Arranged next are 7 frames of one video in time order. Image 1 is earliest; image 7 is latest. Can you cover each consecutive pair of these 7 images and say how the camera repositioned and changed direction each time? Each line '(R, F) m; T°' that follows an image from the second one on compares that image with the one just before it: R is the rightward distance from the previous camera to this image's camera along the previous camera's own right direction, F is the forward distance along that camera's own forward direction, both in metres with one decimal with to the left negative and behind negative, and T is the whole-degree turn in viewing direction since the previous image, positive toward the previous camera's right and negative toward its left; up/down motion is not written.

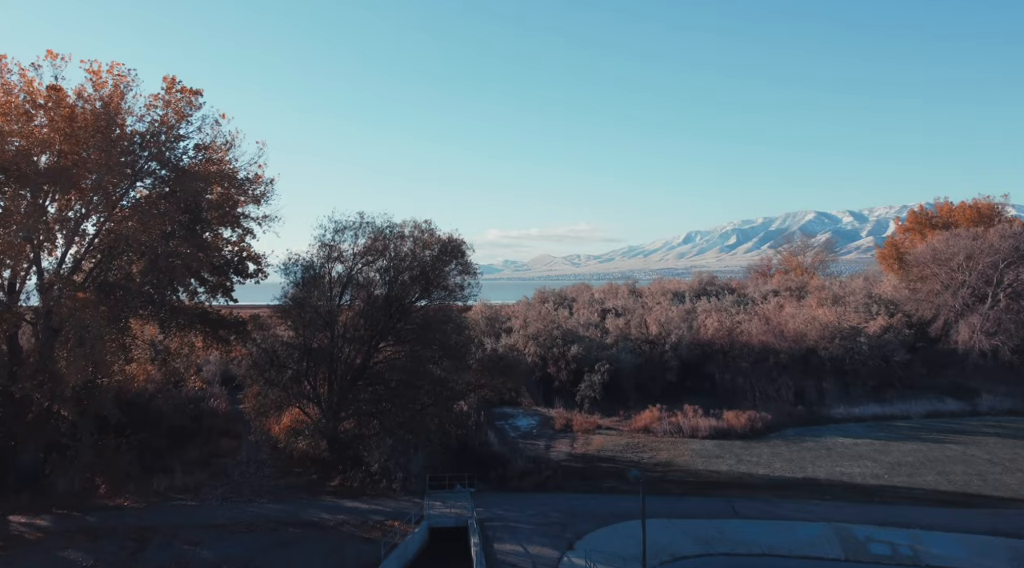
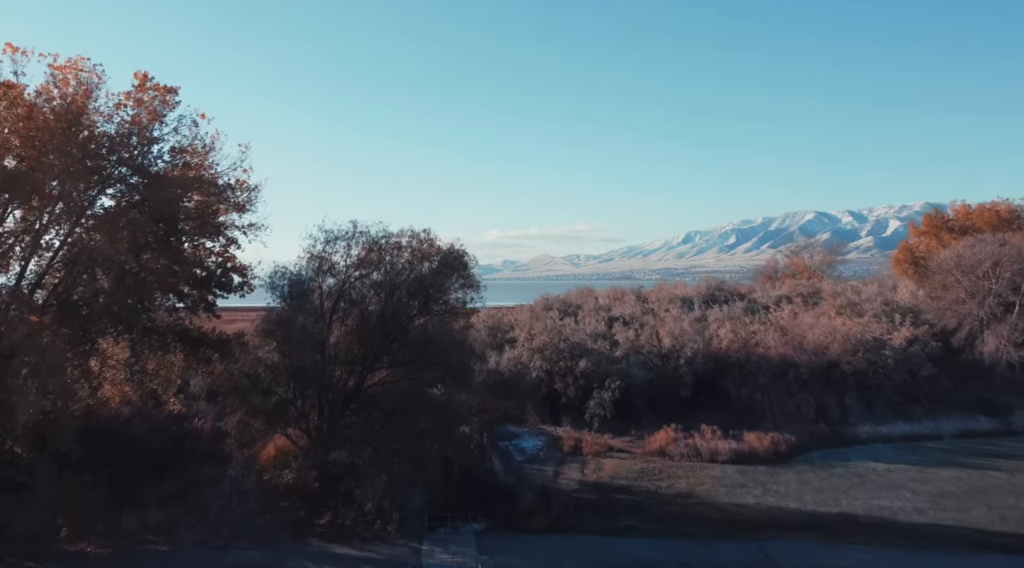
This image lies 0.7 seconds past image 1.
(-0.2, +1.8) m; 0°
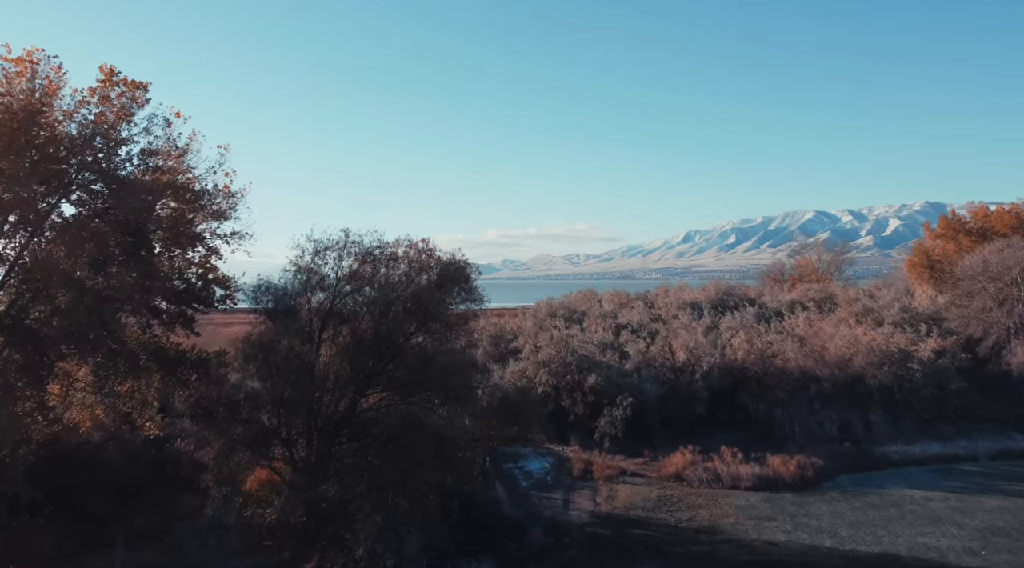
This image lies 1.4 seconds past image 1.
(-0.2, +1.8) m; 0°
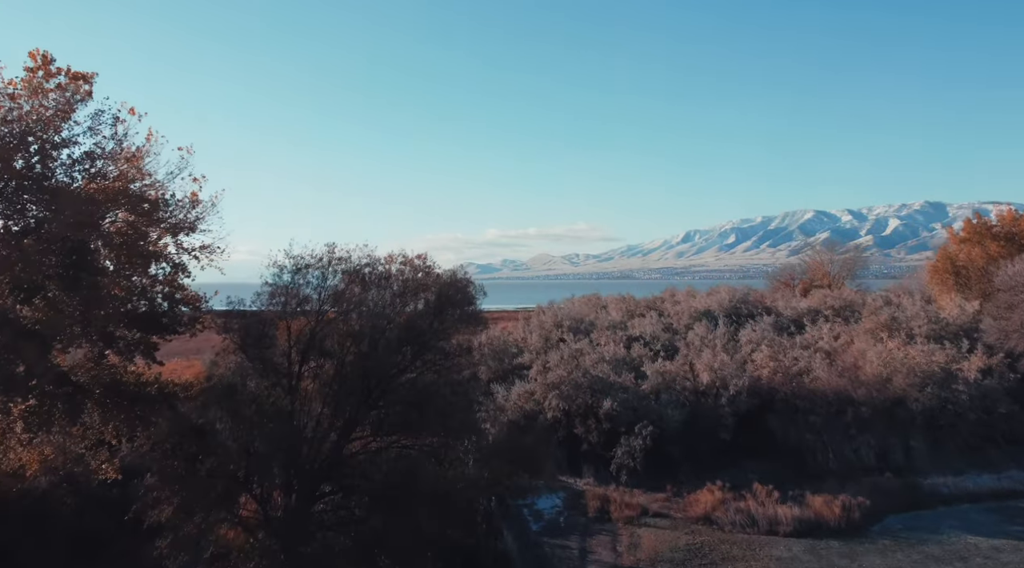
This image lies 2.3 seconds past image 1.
(-0.2, +2.5) m; 0°
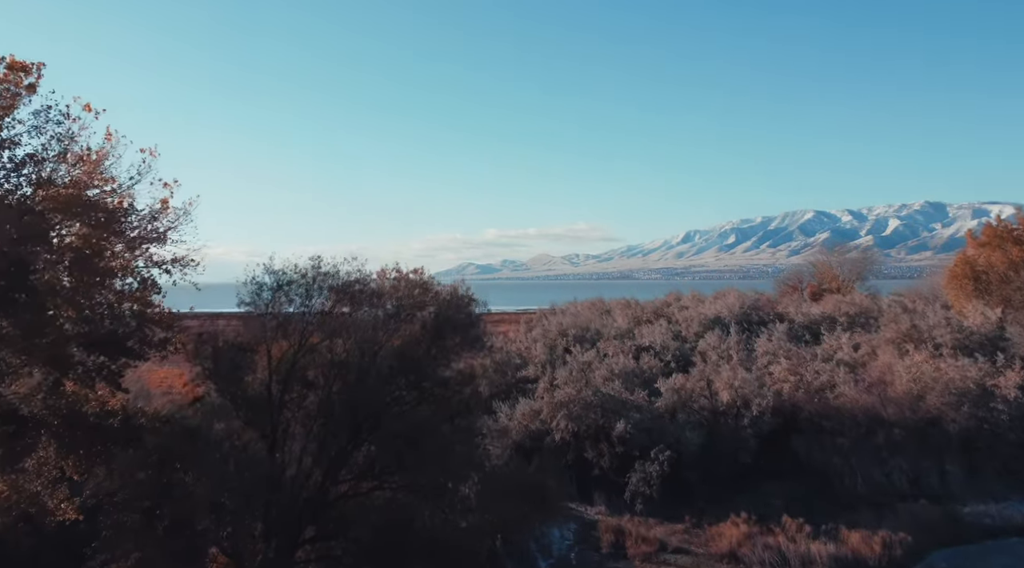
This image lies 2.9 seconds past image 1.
(-0.2, +1.8) m; 0°
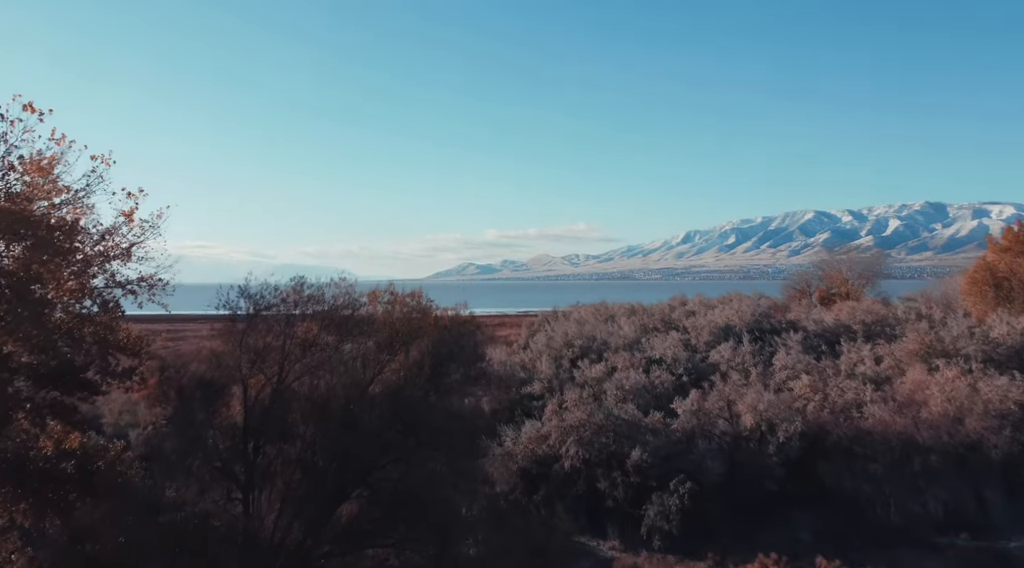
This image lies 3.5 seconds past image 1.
(-0.2, +1.8) m; 0°
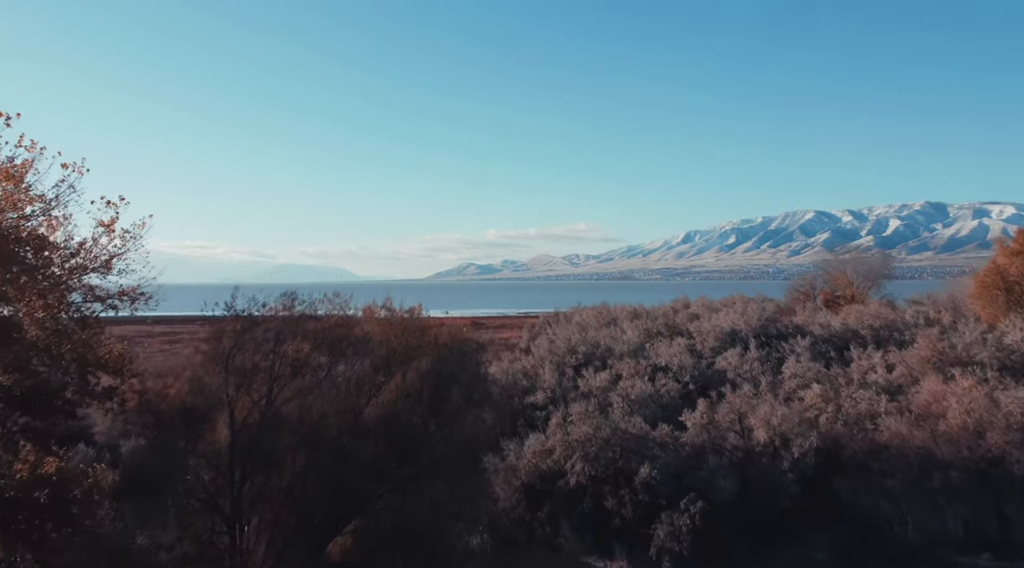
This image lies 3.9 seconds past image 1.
(-0.1, +0.8) m; 0°
